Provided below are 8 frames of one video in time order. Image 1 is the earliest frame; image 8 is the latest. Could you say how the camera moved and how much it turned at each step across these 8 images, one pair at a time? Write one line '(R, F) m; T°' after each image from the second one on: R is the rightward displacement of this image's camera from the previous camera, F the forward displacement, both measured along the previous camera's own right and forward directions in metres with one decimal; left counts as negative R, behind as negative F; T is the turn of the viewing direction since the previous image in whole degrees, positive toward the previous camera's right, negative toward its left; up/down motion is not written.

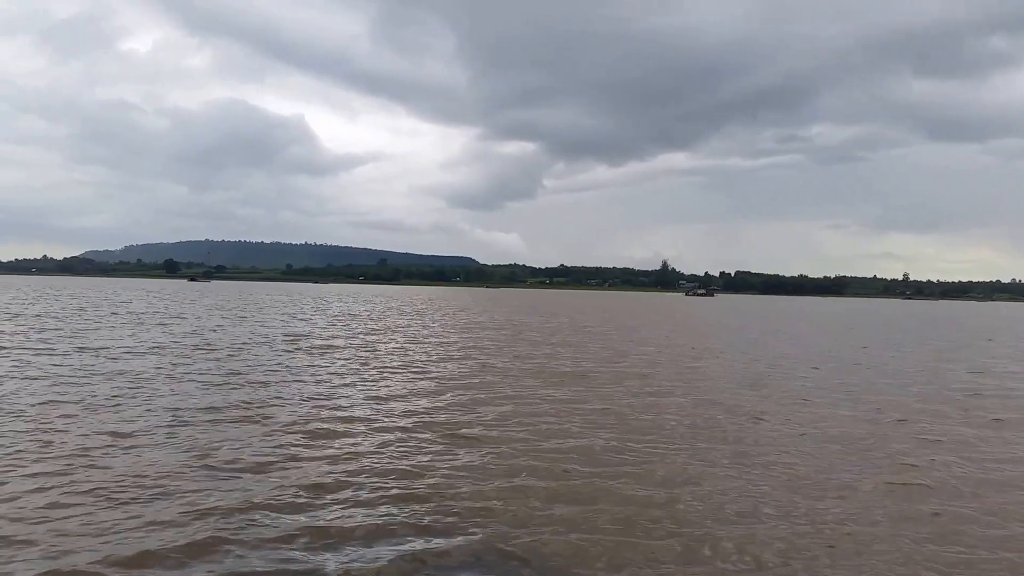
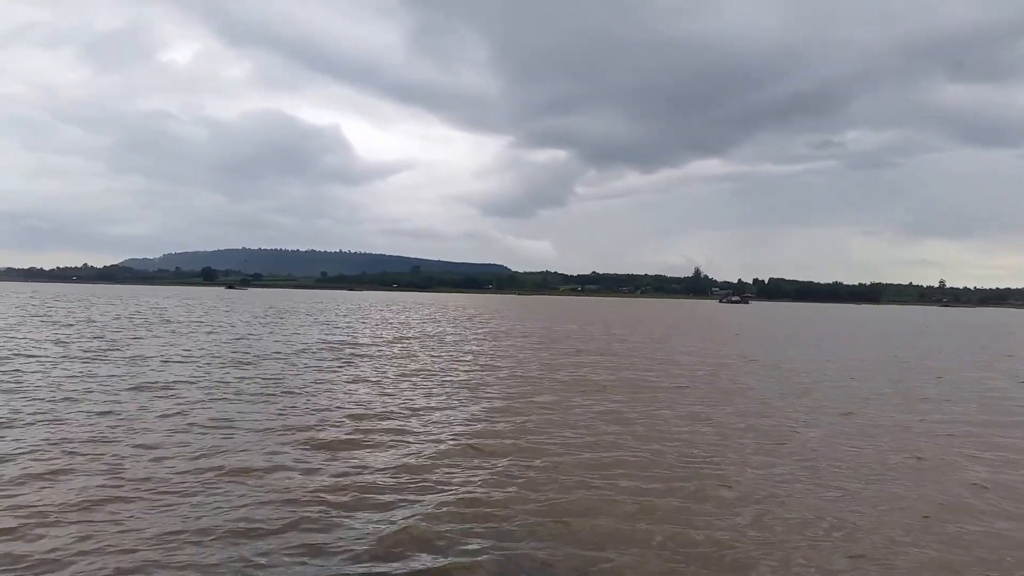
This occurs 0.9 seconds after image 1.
(-0.5, -0.1) m; -2°
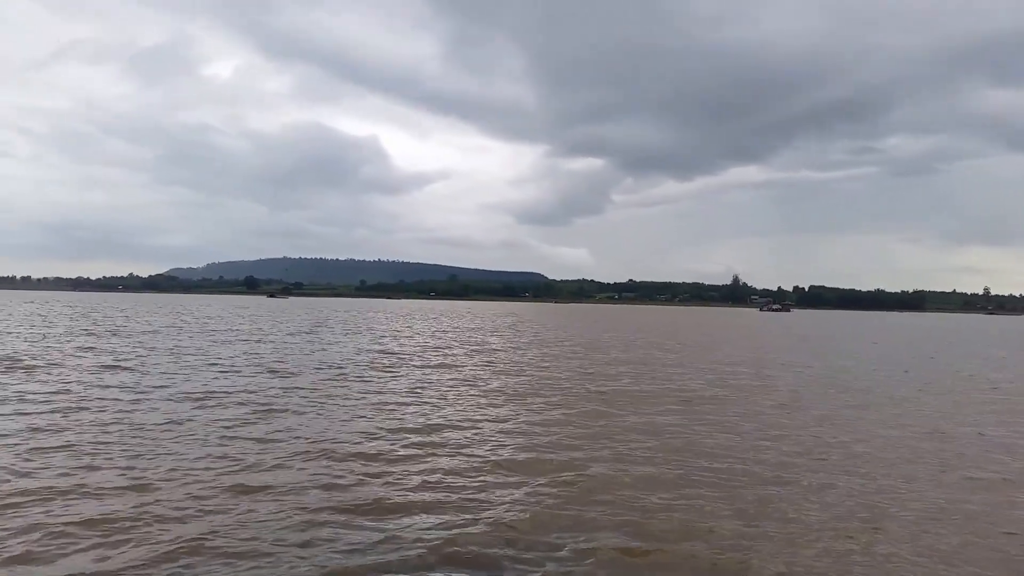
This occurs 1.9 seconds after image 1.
(-0.5, -0.1) m; -2°
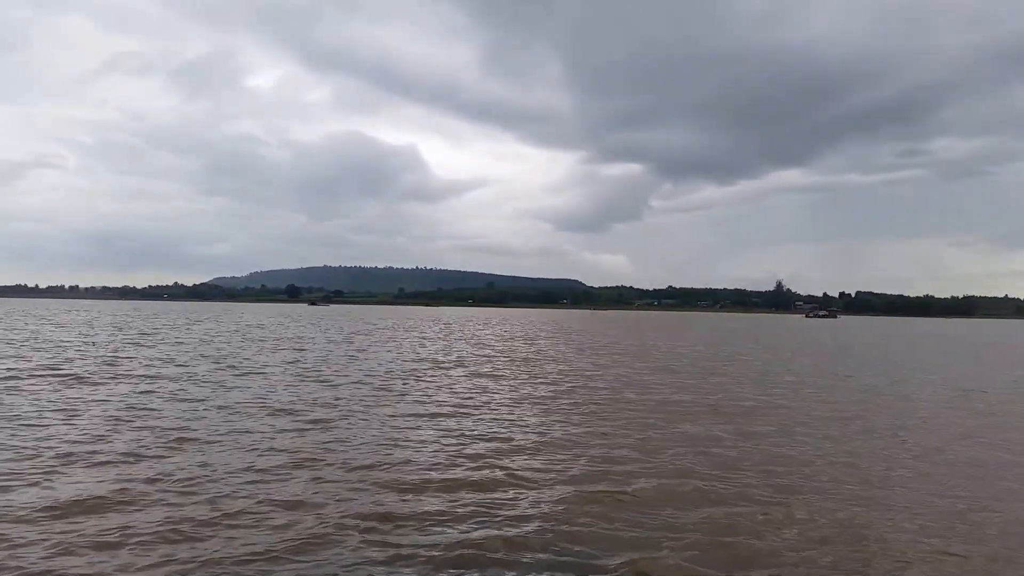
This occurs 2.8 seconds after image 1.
(-0.2, +0.3) m; -3°
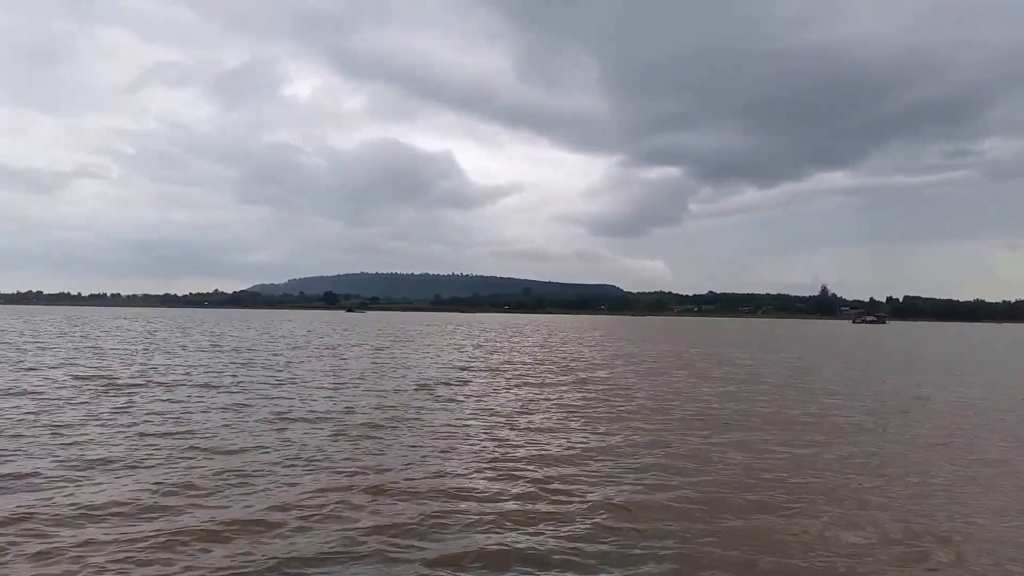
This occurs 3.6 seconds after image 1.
(-0.3, +0.5) m; -2°
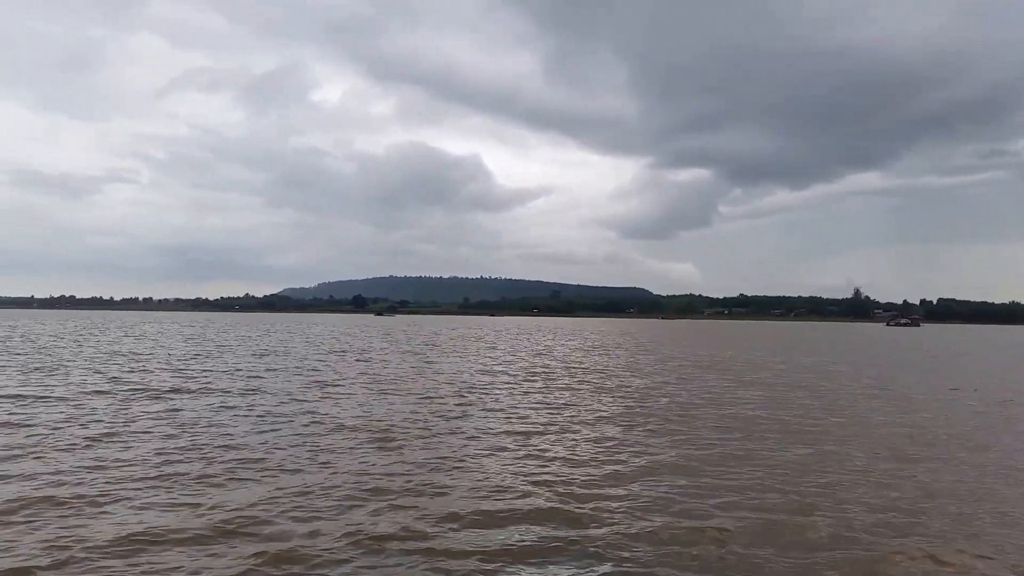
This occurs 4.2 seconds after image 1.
(-1.1, +0.1) m; -1°
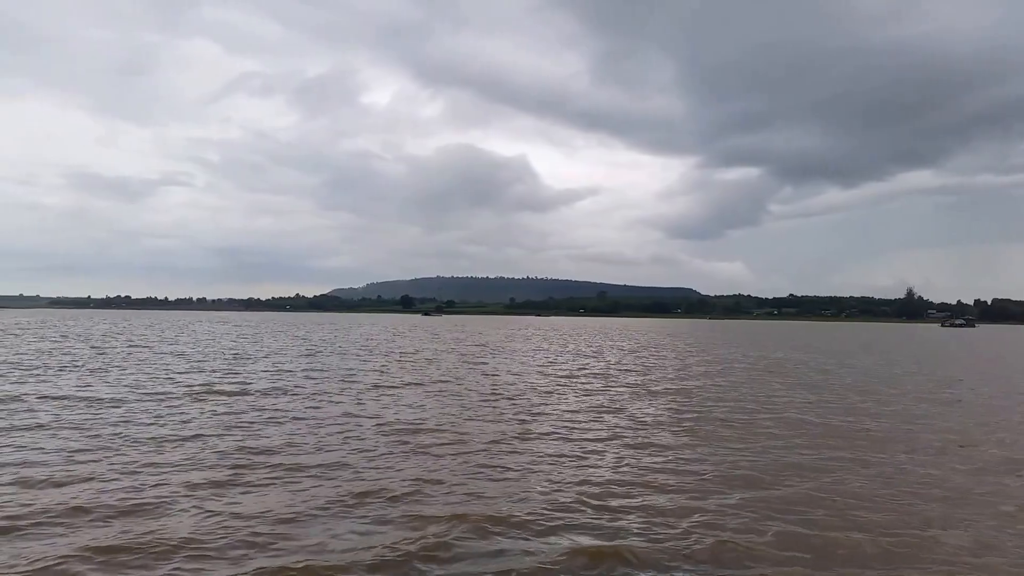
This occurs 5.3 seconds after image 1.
(-1.1, -0.2) m; -2°
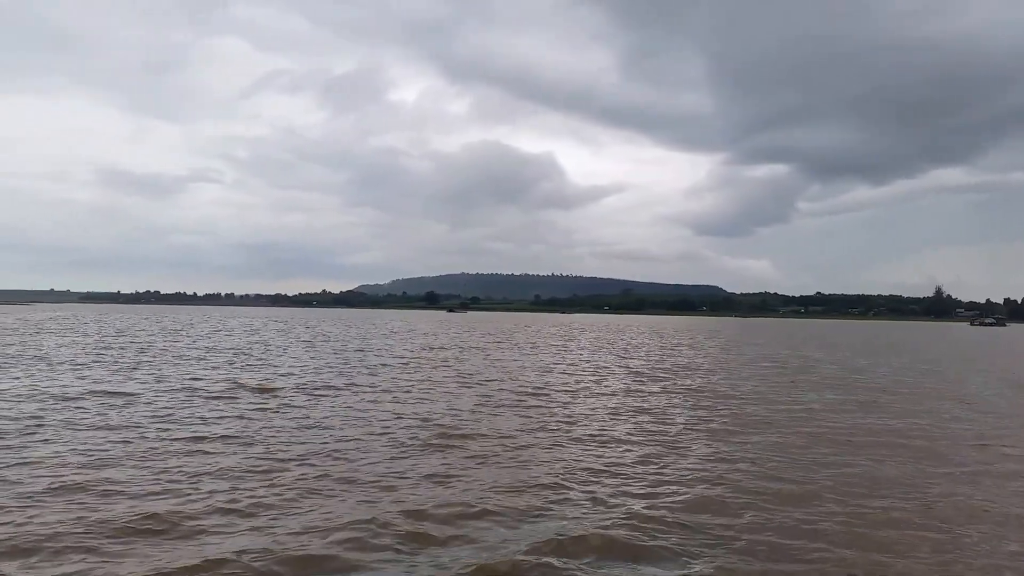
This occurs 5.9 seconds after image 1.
(-0.5, -0.2) m; -1°
